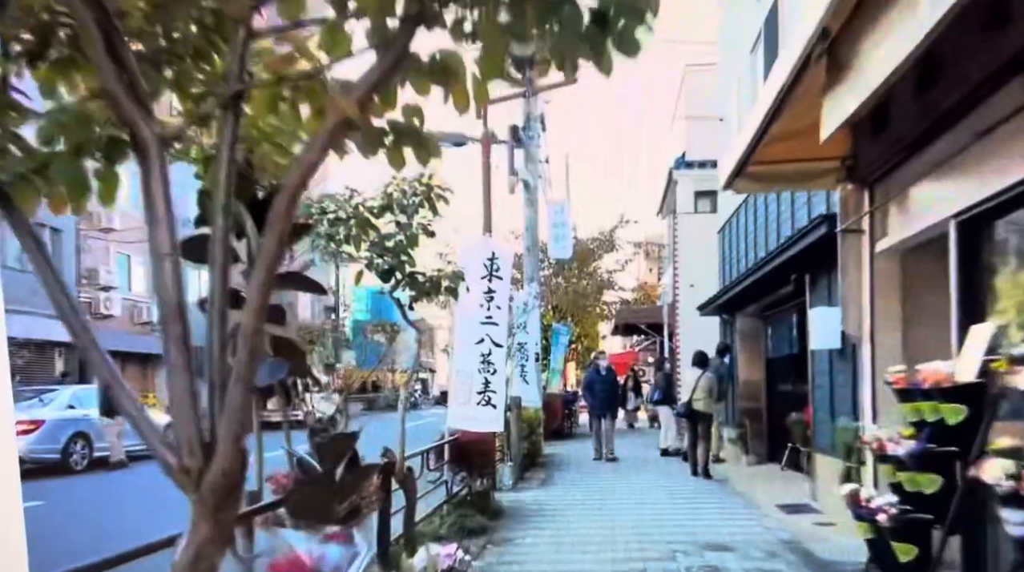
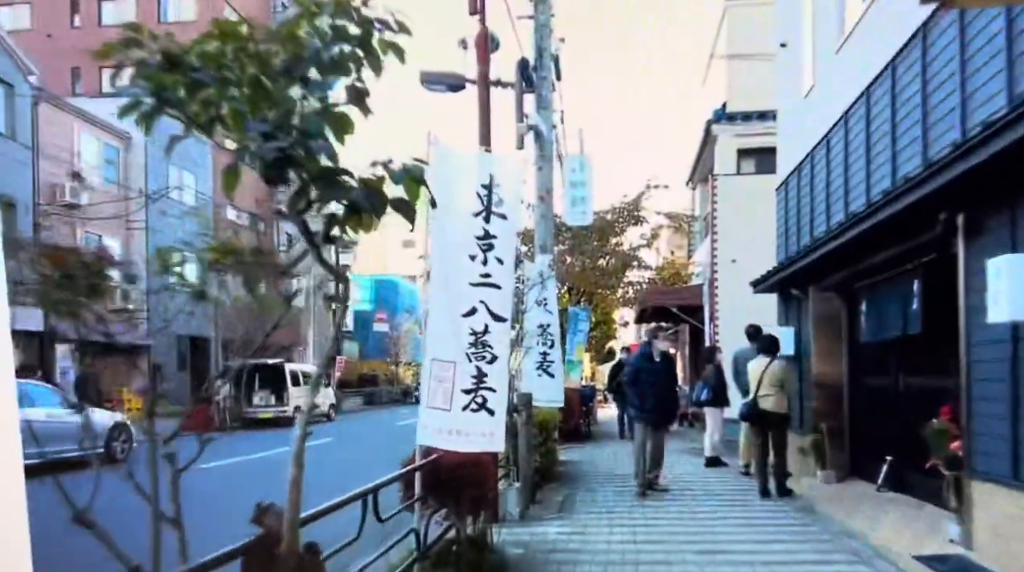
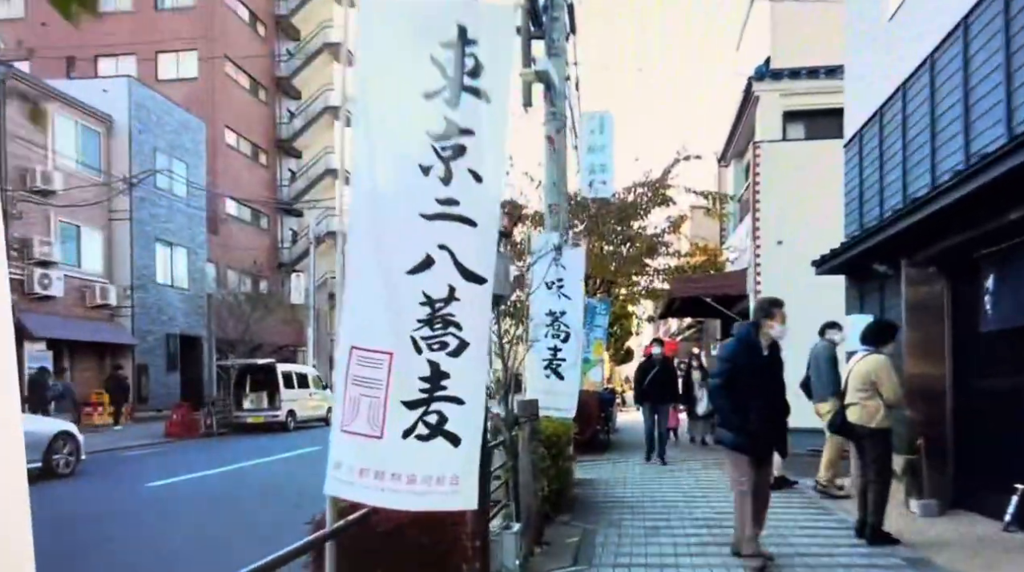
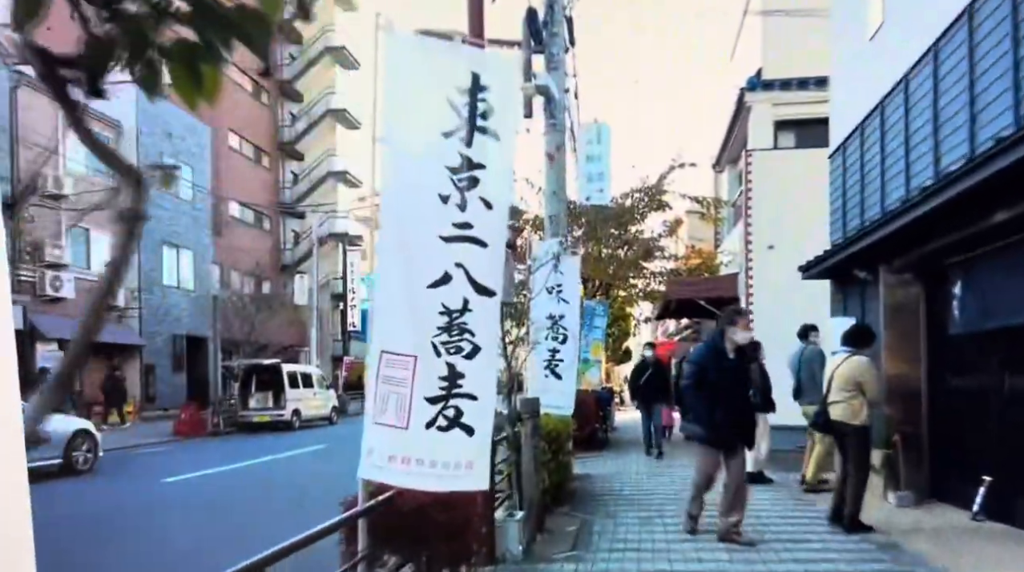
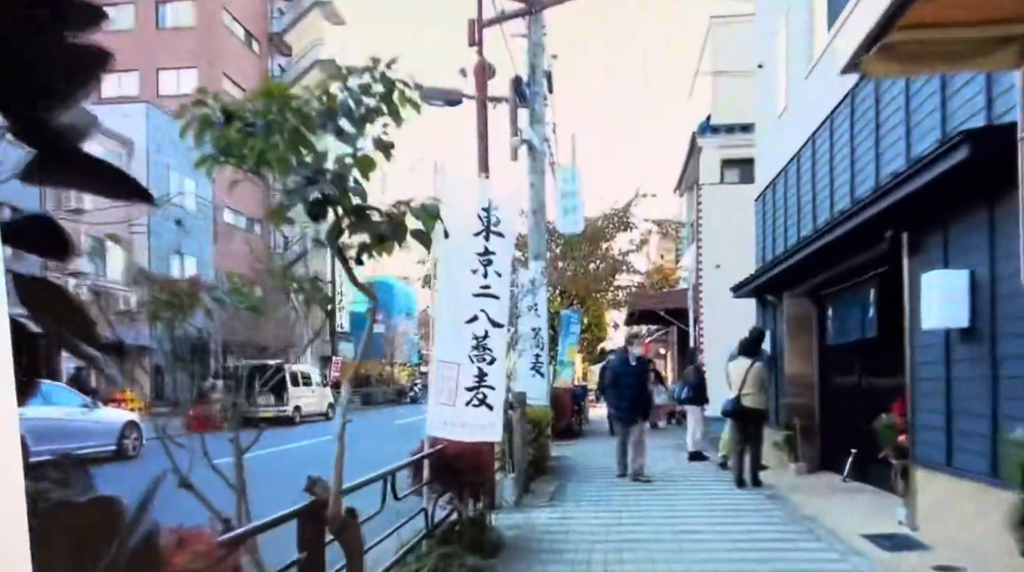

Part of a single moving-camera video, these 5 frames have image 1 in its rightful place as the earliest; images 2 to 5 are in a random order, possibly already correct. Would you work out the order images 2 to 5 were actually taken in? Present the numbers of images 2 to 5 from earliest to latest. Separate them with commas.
5, 2, 4, 3
